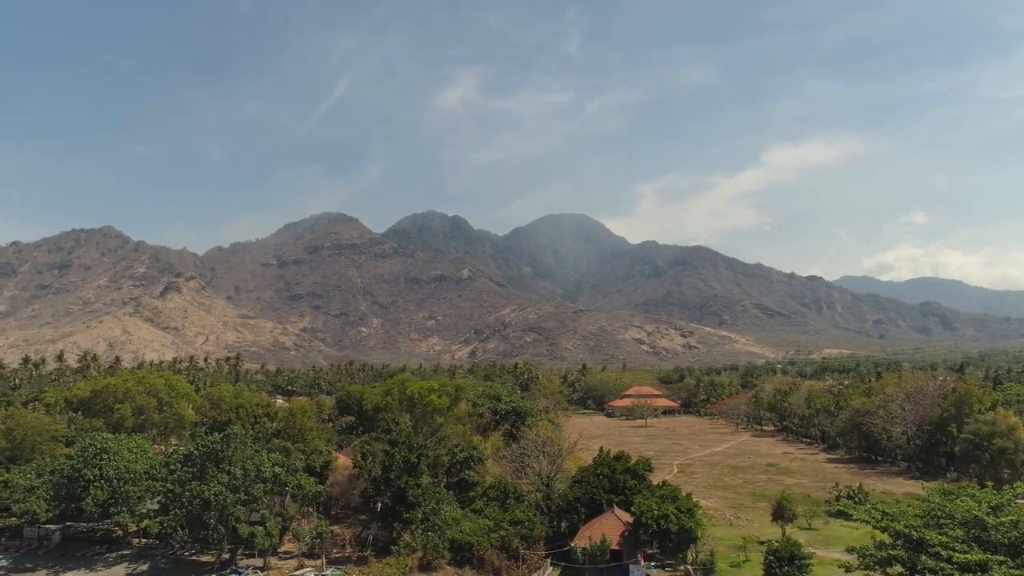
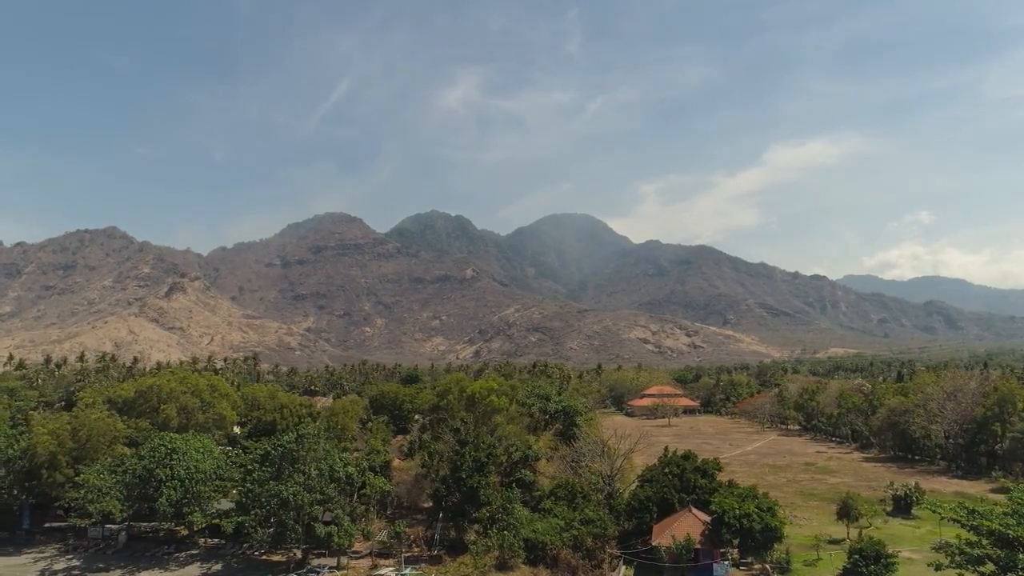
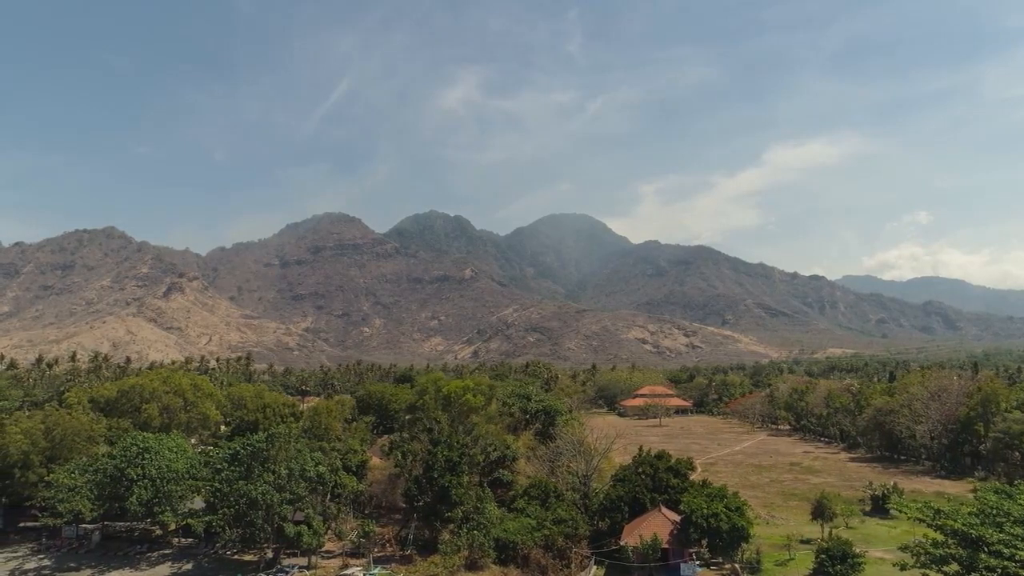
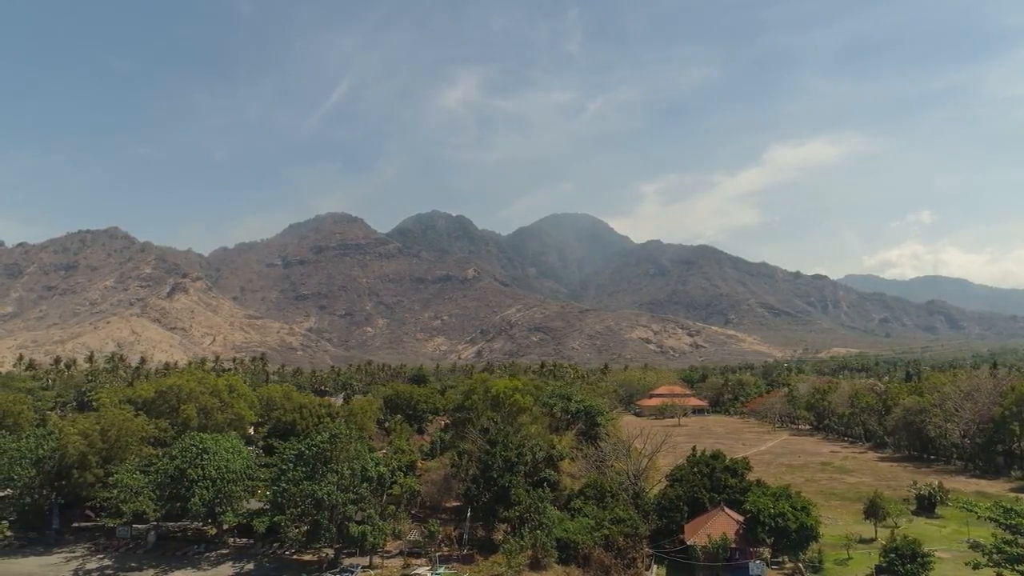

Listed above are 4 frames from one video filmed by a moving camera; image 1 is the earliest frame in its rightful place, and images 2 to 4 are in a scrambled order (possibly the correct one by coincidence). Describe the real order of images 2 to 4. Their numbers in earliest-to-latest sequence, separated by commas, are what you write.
3, 2, 4
